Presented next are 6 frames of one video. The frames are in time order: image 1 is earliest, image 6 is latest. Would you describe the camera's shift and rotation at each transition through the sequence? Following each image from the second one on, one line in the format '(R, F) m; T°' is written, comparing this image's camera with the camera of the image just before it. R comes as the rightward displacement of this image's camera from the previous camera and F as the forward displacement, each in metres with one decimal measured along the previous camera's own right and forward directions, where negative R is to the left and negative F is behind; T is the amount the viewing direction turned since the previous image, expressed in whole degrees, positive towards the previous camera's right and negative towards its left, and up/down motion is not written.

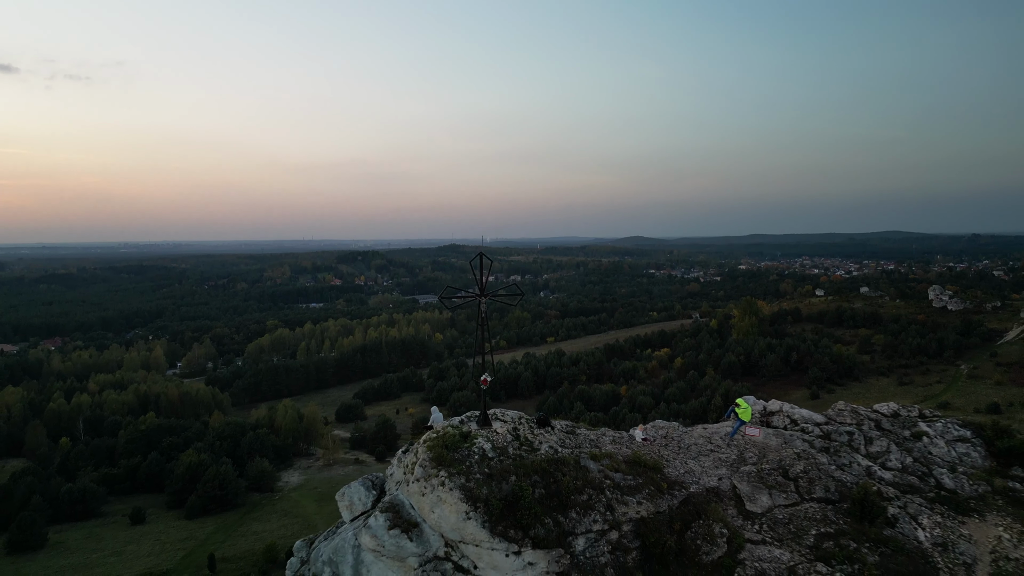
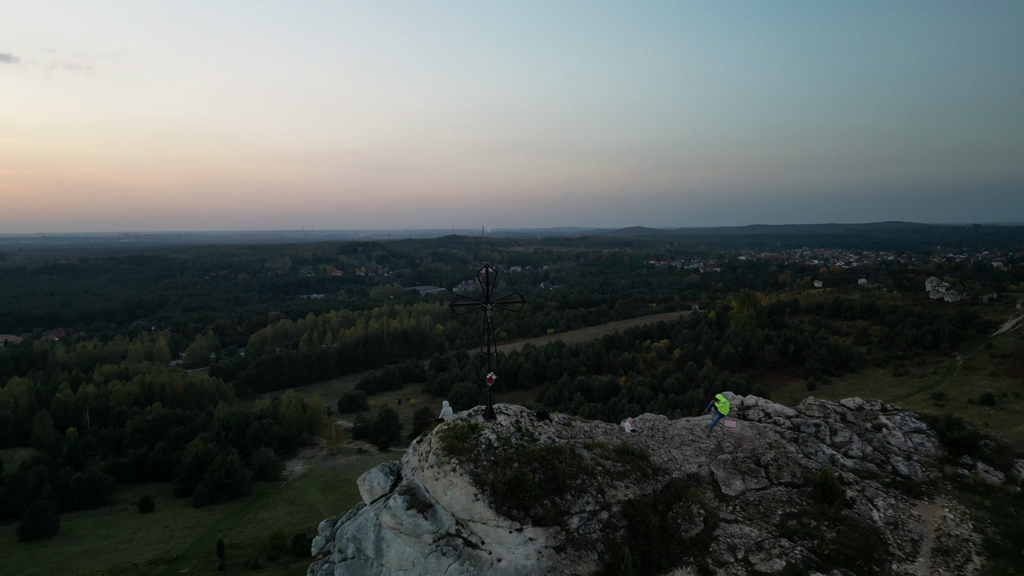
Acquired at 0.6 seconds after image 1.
(0.0, -0.5) m; 0°
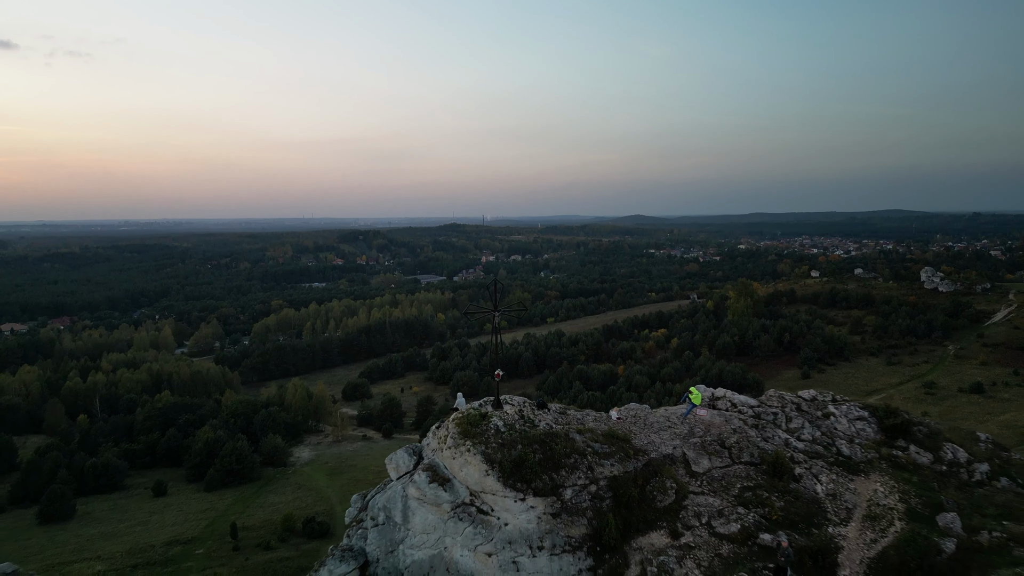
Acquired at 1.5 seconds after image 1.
(0.0, -0.8) m; 0°
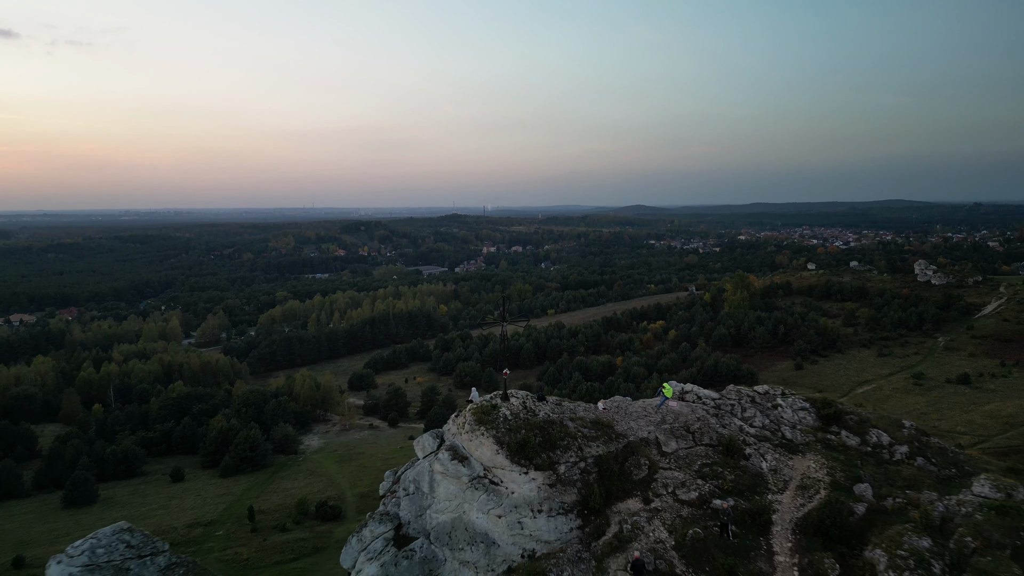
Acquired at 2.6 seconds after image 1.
(-0.1, -1.2) m; 0°
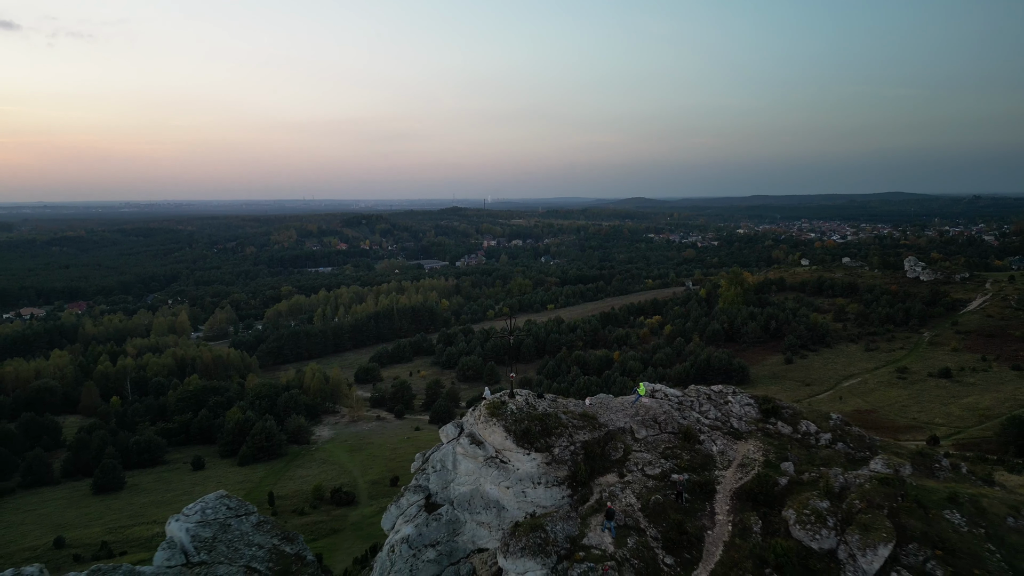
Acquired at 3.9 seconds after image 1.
(-0.1, -1.8) m; 0°
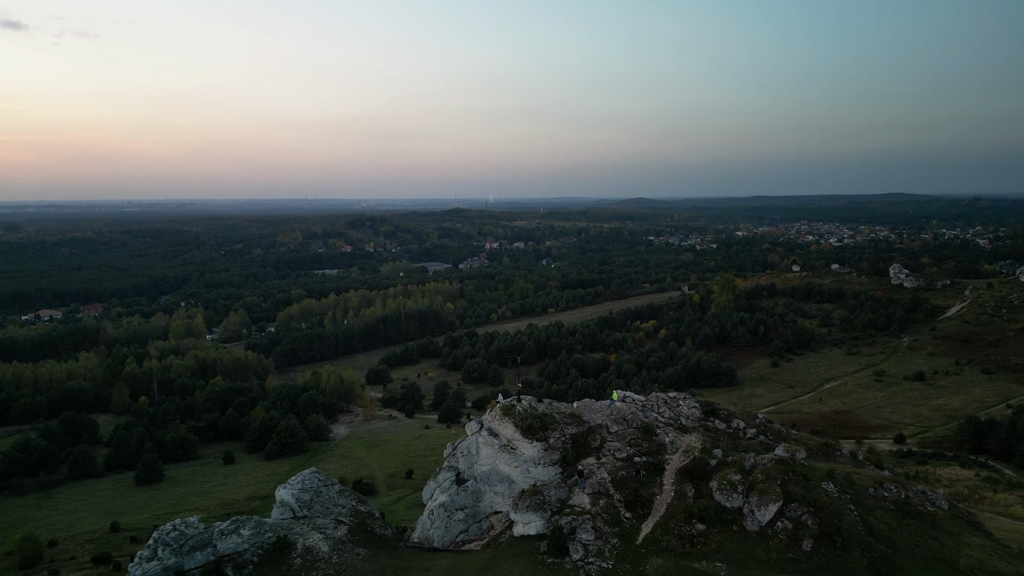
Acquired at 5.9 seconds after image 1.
(-0.1, -3.1) m; 0°
